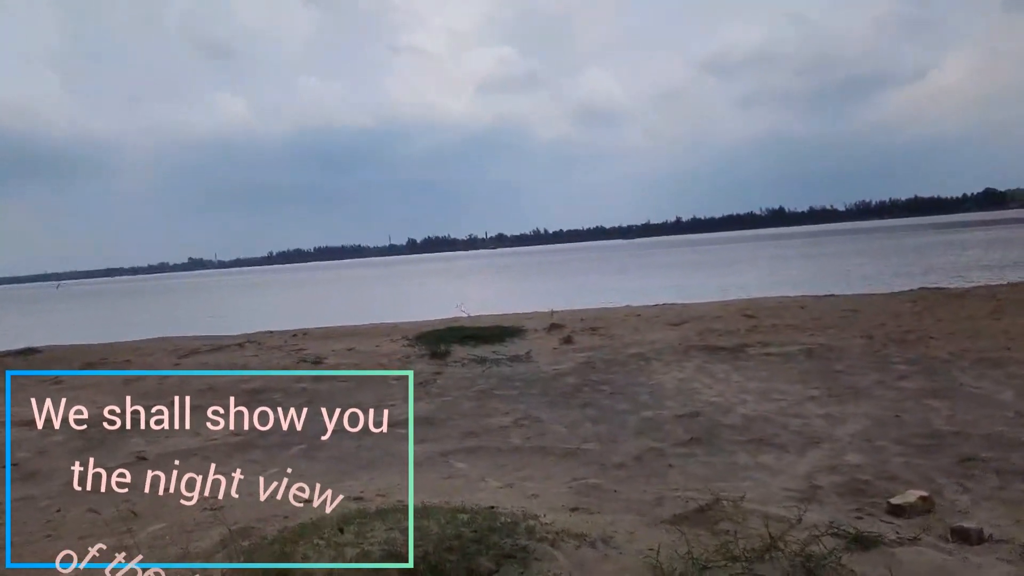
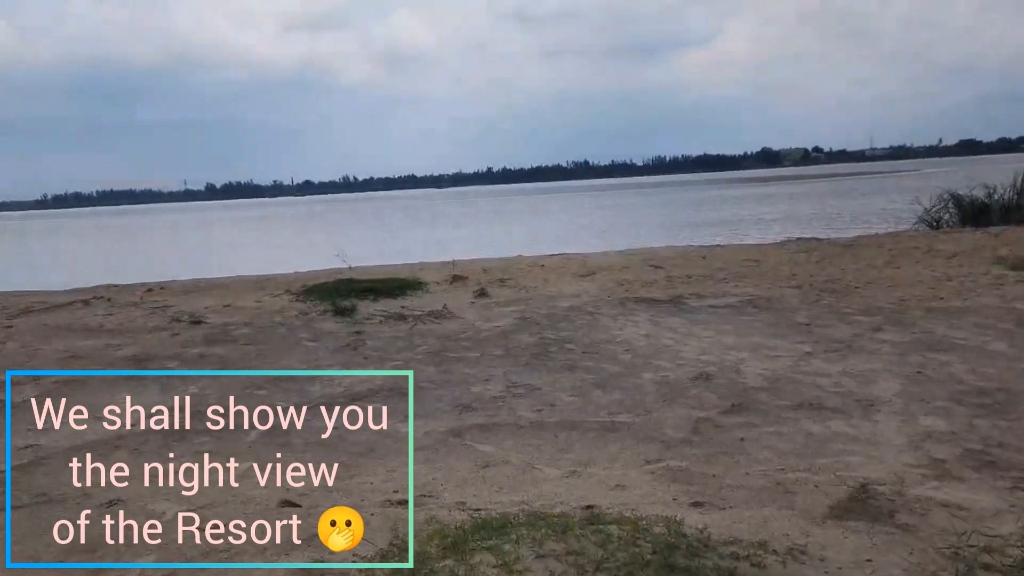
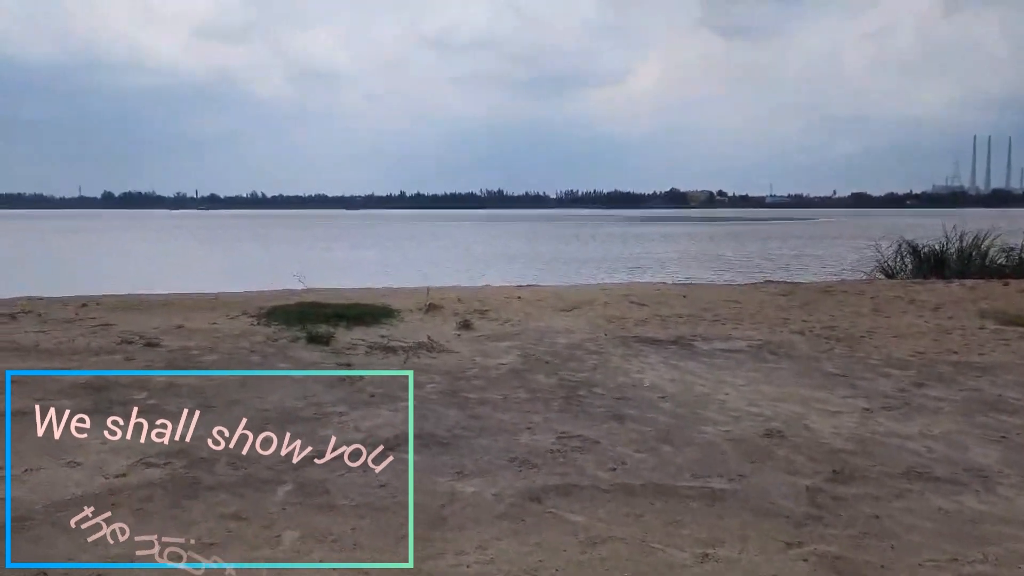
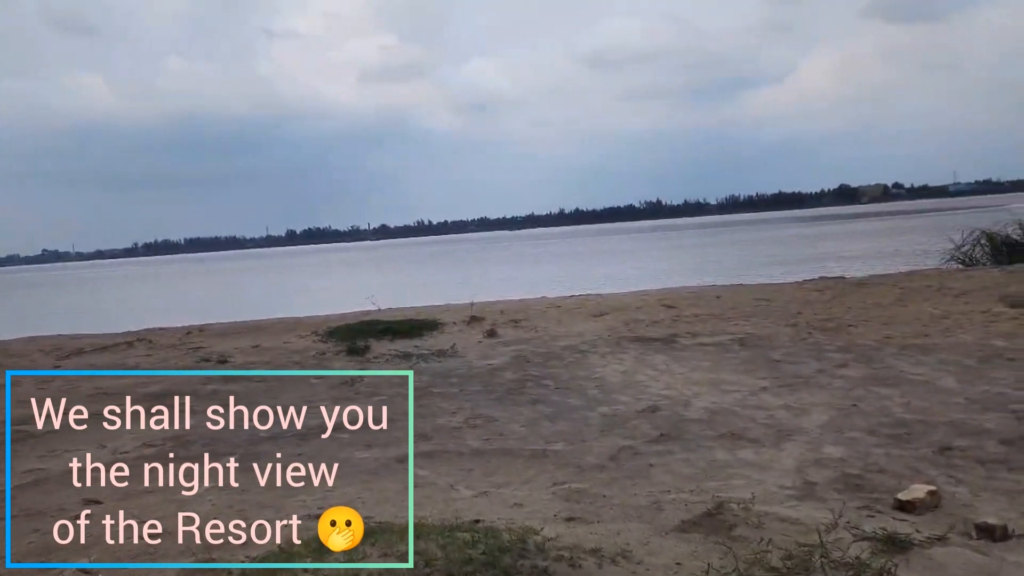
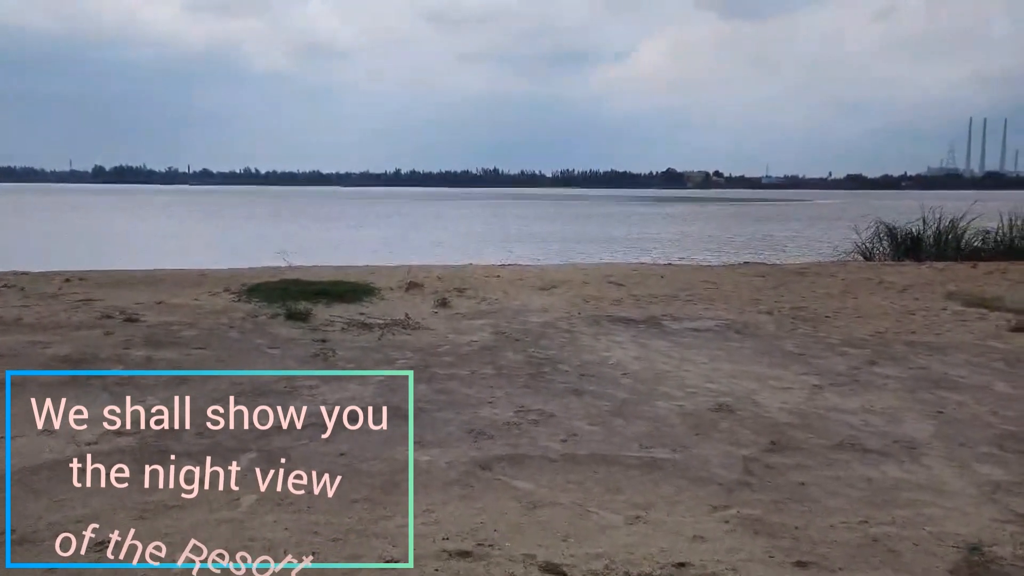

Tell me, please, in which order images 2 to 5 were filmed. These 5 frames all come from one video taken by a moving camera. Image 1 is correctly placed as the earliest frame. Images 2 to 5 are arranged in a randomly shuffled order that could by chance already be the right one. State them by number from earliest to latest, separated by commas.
4, 2, 5, 3
